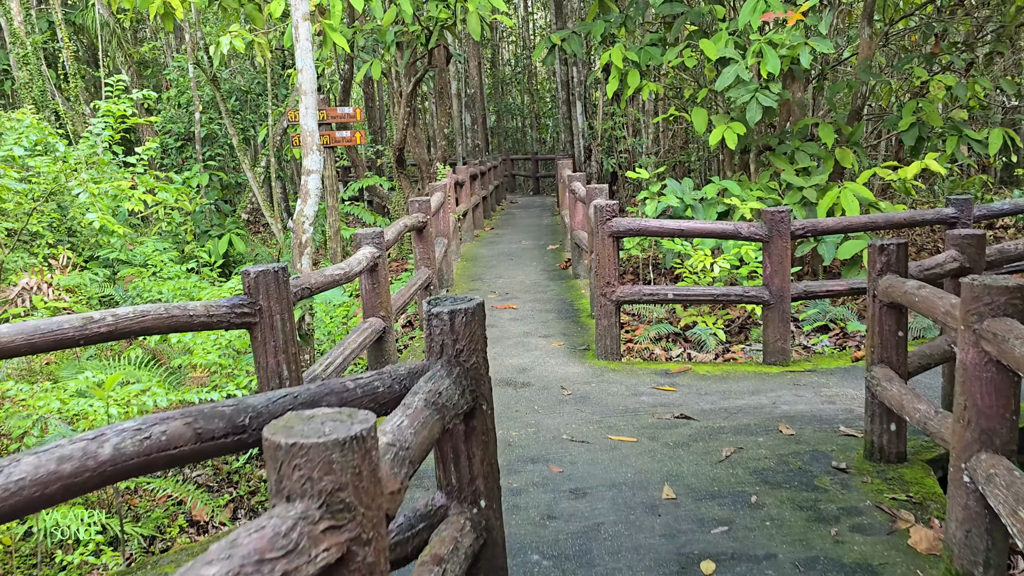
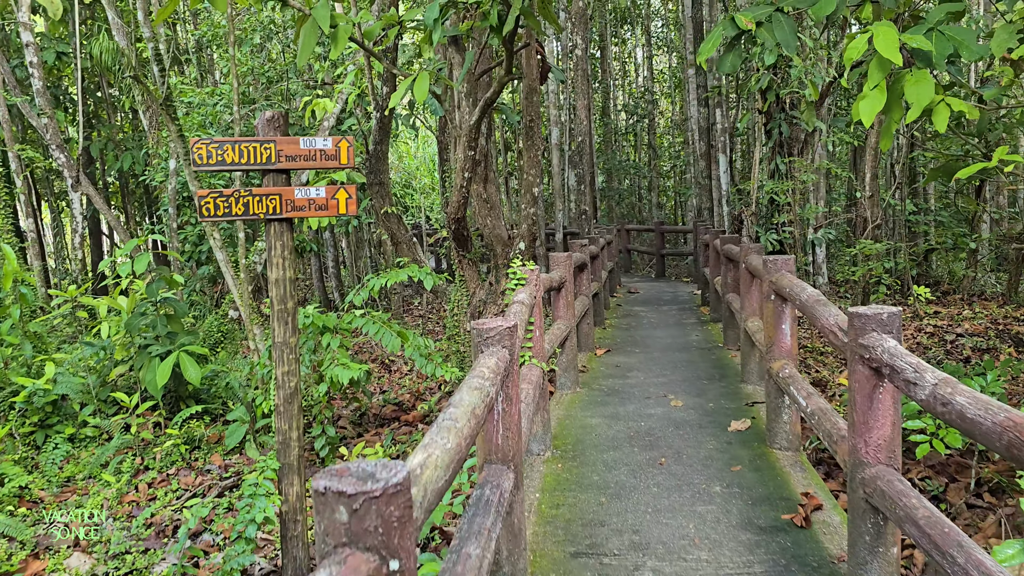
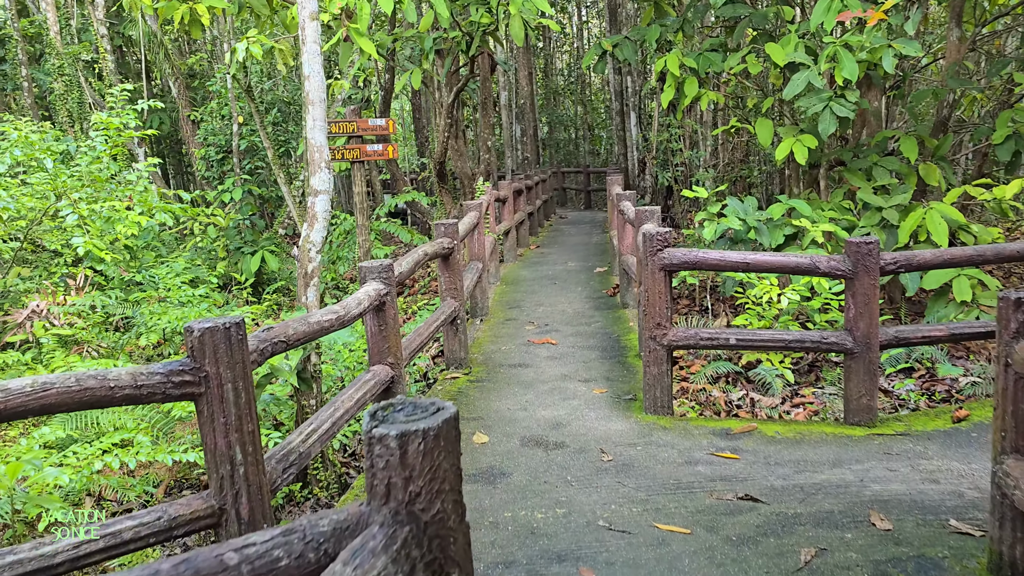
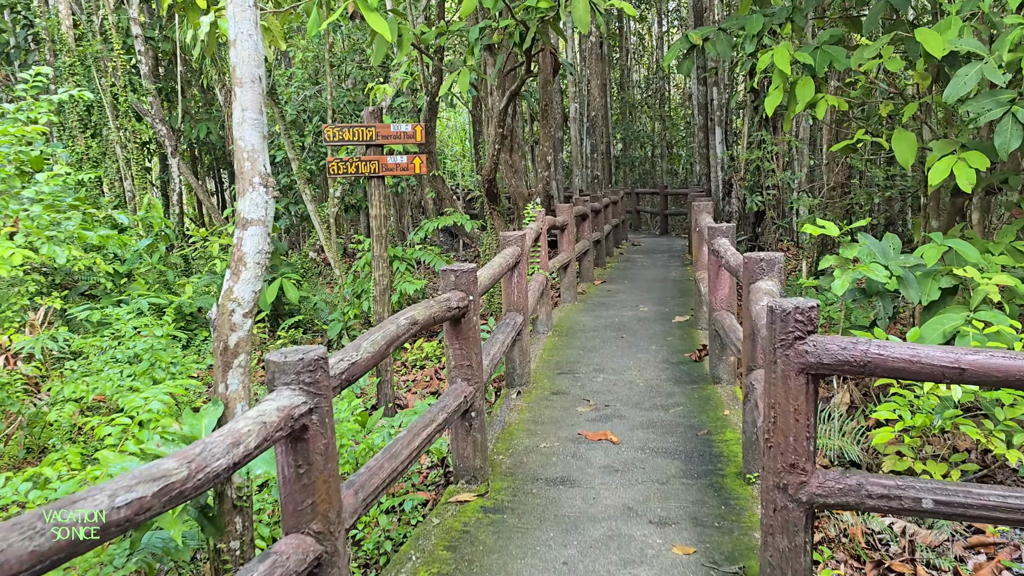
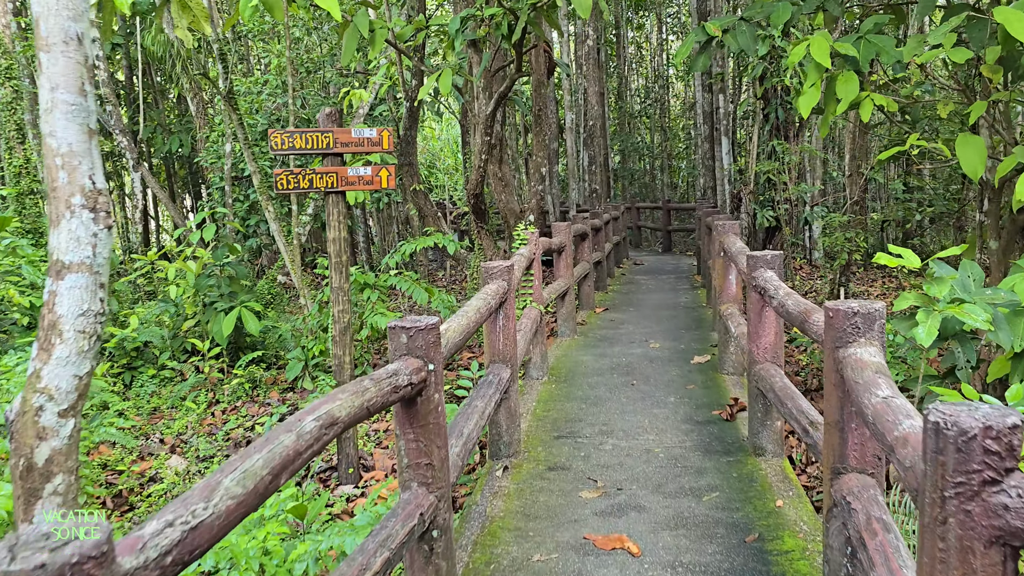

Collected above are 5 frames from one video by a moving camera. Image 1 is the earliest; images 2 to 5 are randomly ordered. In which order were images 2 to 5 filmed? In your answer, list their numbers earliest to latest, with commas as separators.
3, 4, 5, 2
